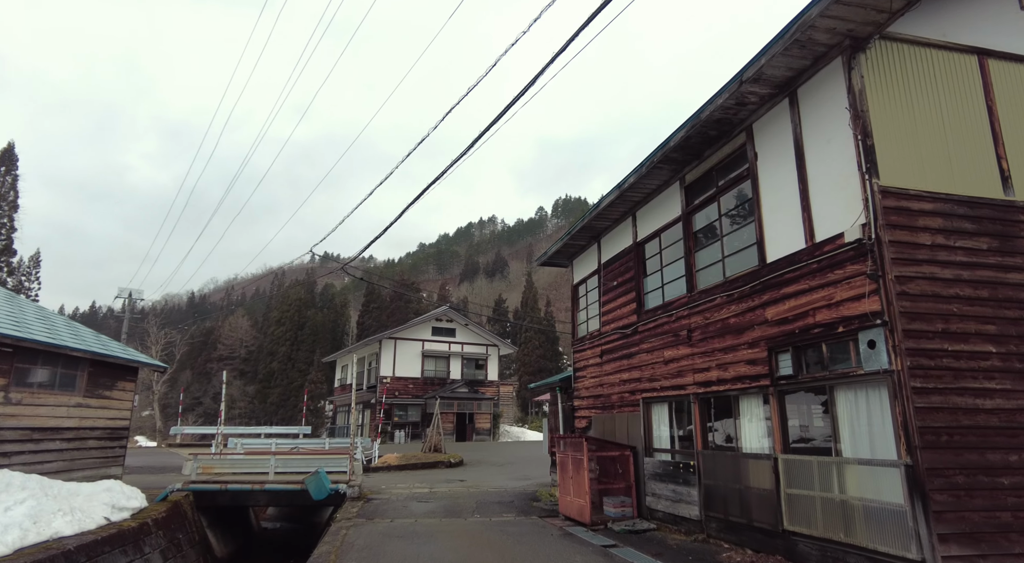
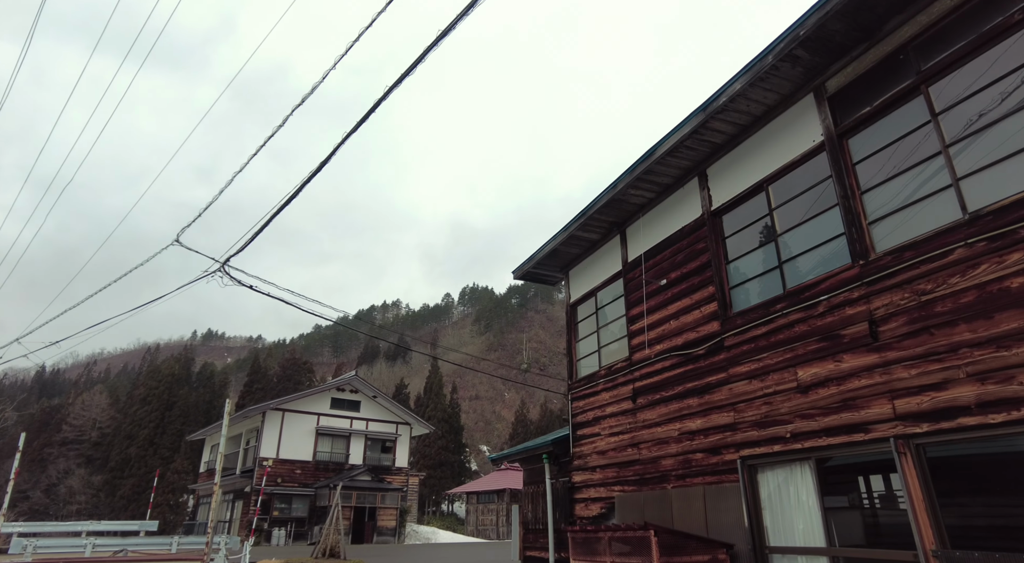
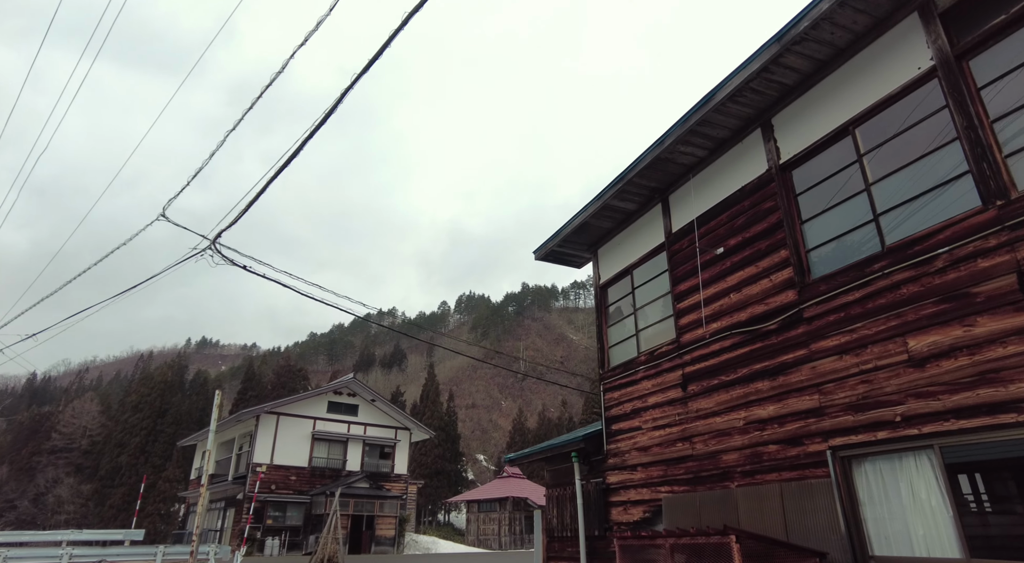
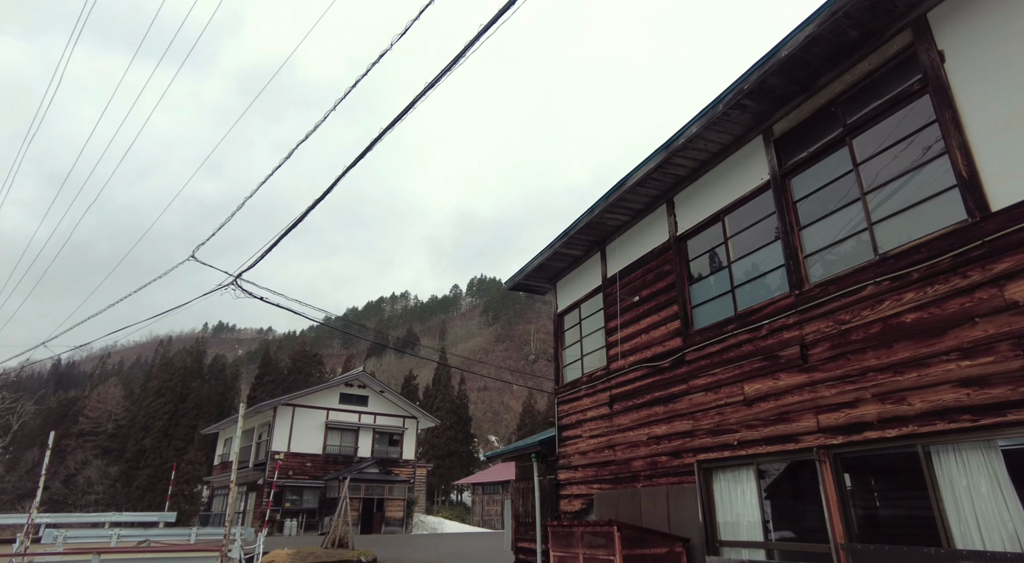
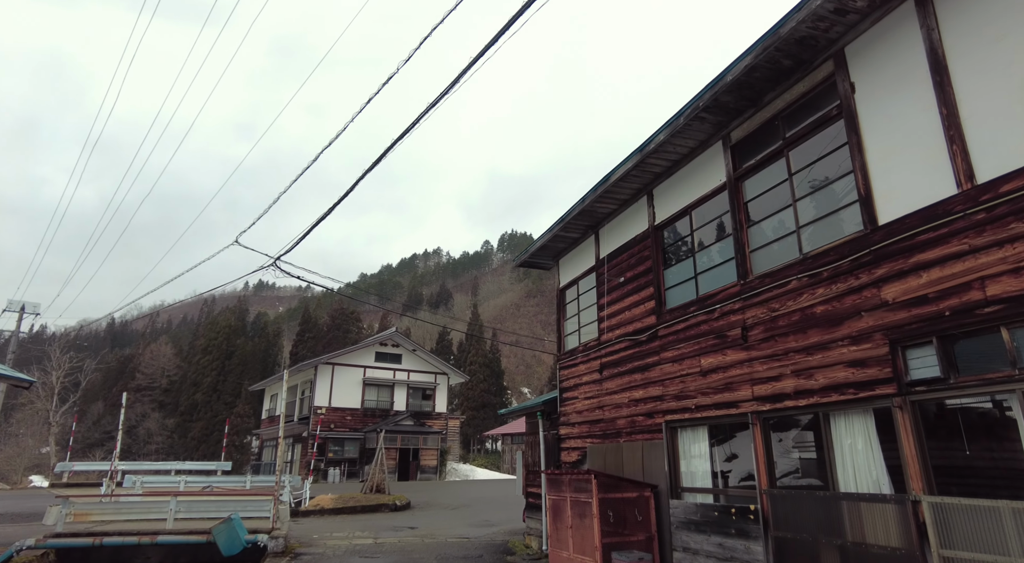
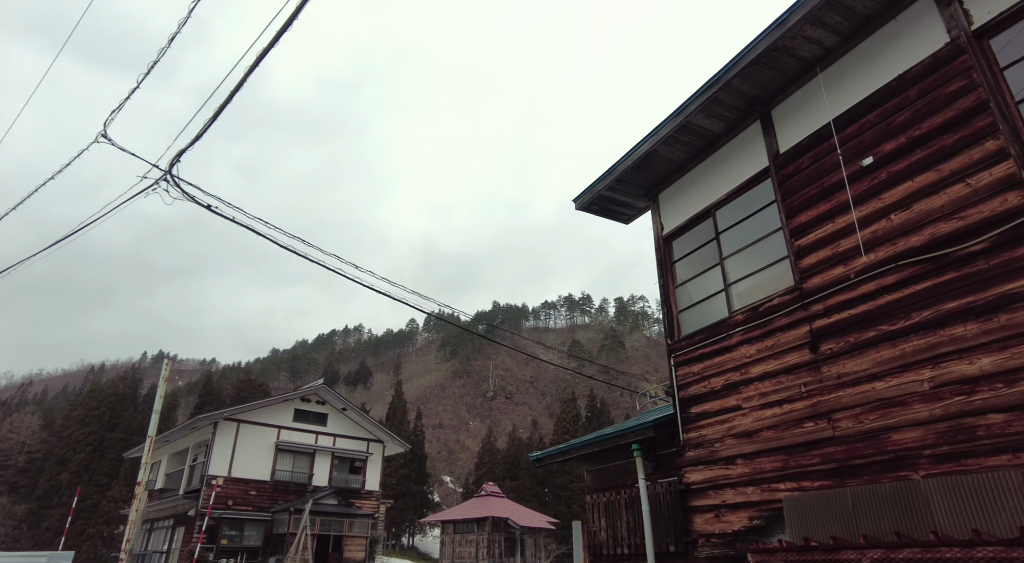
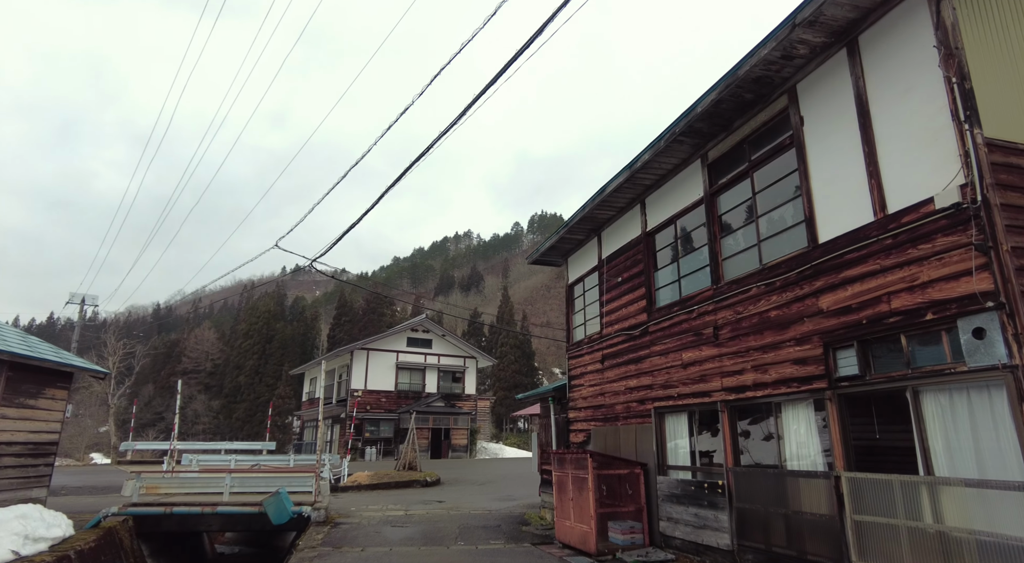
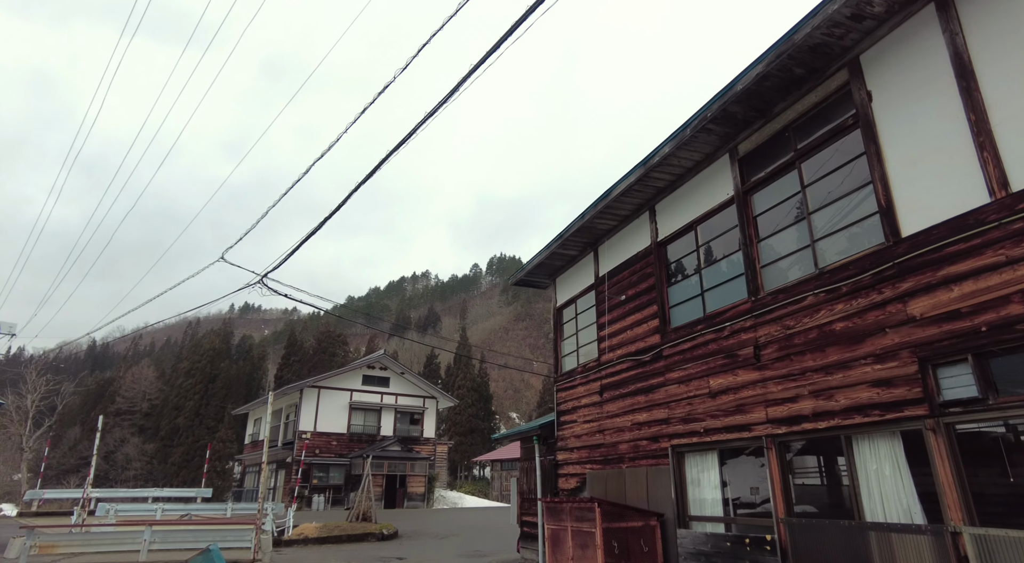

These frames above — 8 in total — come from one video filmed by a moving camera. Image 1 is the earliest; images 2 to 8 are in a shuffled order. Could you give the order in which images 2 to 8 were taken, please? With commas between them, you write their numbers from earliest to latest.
7, 5, 8, 4, 2, 3, 6
